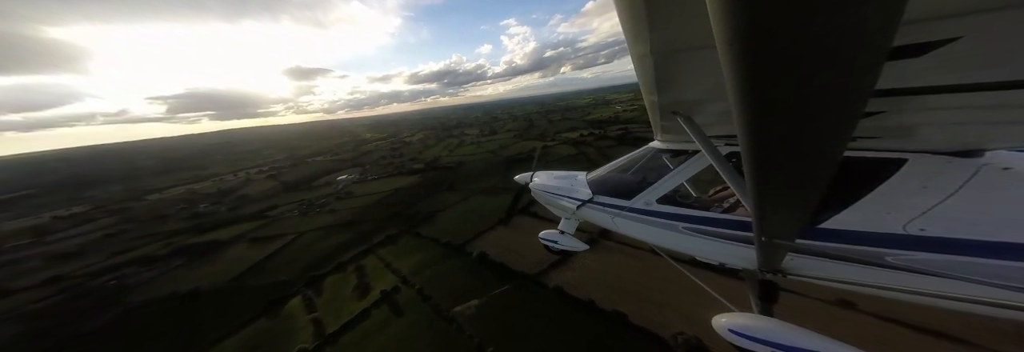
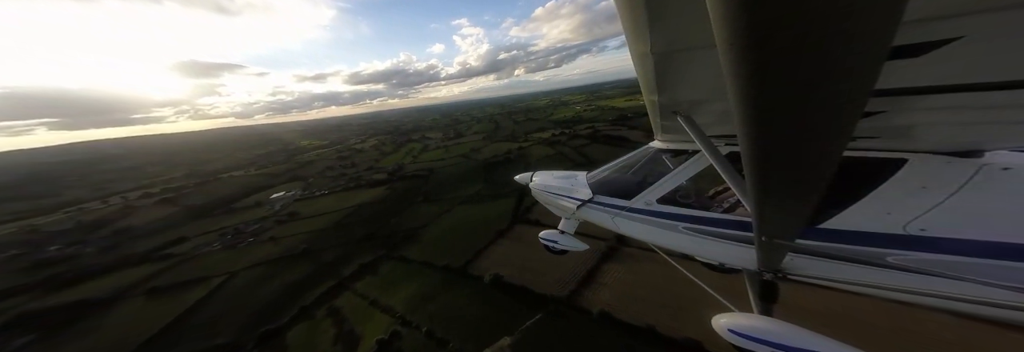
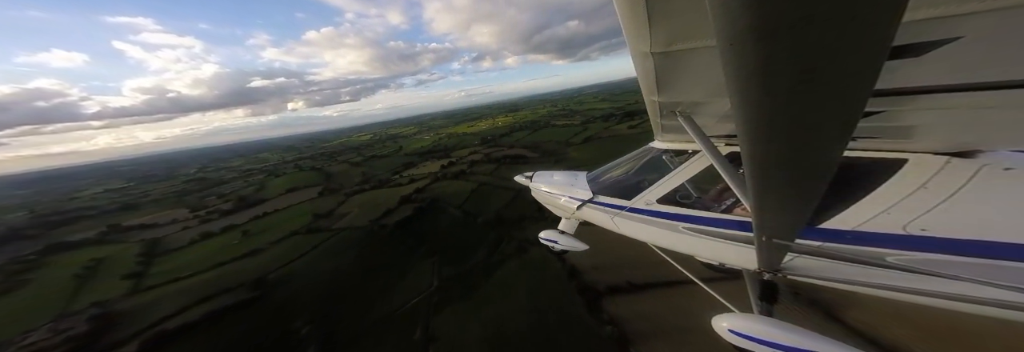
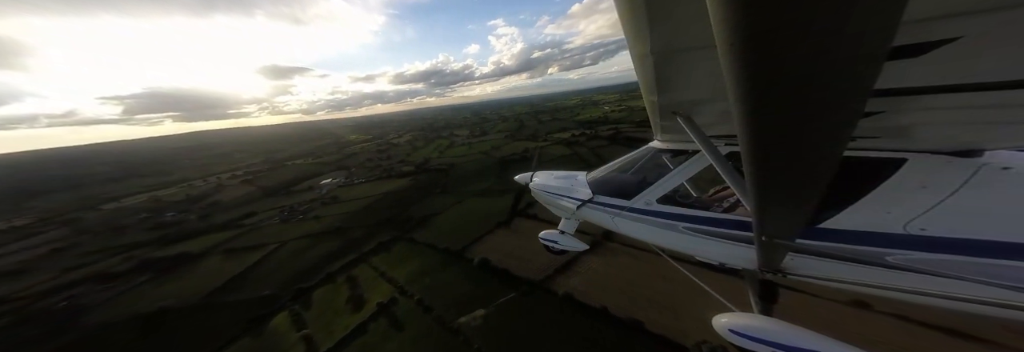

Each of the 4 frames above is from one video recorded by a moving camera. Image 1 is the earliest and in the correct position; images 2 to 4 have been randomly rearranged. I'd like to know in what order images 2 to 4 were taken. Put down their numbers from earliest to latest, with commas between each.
4, 2, 3
